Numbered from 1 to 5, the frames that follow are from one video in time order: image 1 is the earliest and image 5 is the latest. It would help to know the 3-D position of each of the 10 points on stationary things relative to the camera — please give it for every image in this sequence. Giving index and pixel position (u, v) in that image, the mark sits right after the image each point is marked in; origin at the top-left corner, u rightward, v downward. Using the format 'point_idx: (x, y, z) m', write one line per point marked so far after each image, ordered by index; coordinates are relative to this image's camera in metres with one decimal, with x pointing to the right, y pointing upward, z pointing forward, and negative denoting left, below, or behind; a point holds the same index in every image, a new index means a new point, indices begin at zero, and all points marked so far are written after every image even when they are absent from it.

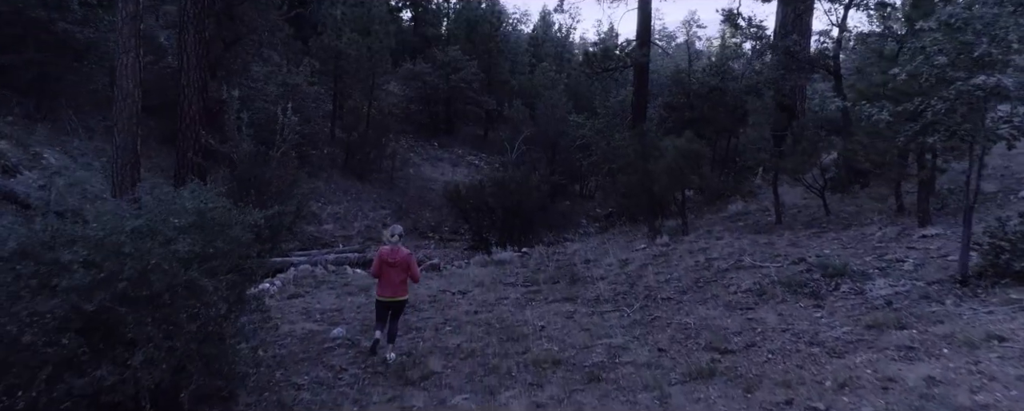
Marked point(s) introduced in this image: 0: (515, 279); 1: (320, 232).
0: (0.0, -0.9, +7.8) m
1: (-3.4, -0.5, +11.8) m
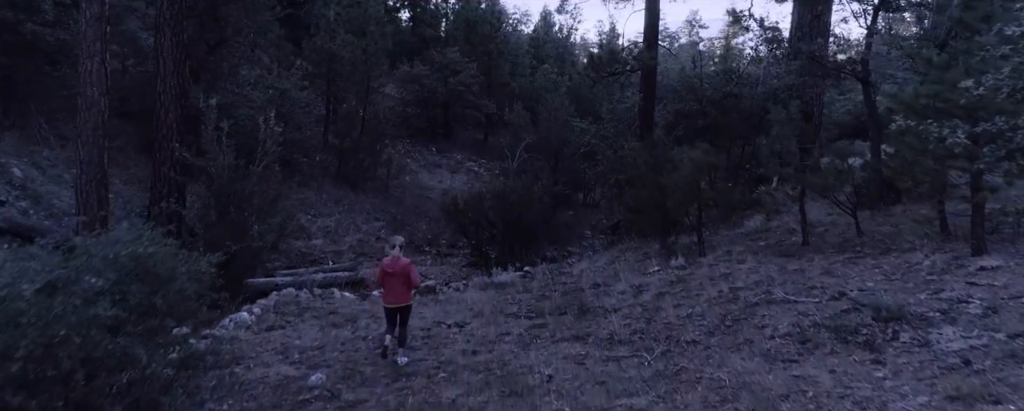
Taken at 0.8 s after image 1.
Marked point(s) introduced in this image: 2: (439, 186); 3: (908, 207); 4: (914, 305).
0: (+0.1, -1.1, +7.1) m
1: (-3.4, -0.7, +11.1) m
2: (-1.8, +0.5, +16.9) m
3: (+4.8, 0.0, +8.2) m
4: (+2.8, -0.7, +4.7) m
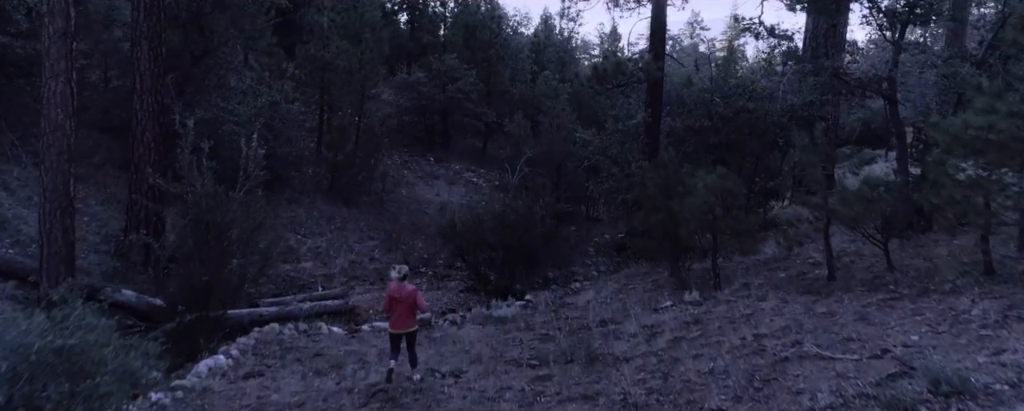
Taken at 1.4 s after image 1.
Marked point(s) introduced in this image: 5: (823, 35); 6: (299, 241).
0: (+0.1, -1.4, +6.5) m
1: (-3.4, -1.0, +10.5) m
2: (-1.8, +0.2, +16.3) m
3: (+4.8, -0.4, +7.6) m
4: (+2.8, -1.0, +4.1) m
5: (+4.6, +2.5, +9.9) m
6: (-3.7, -0.6, +11.5) m
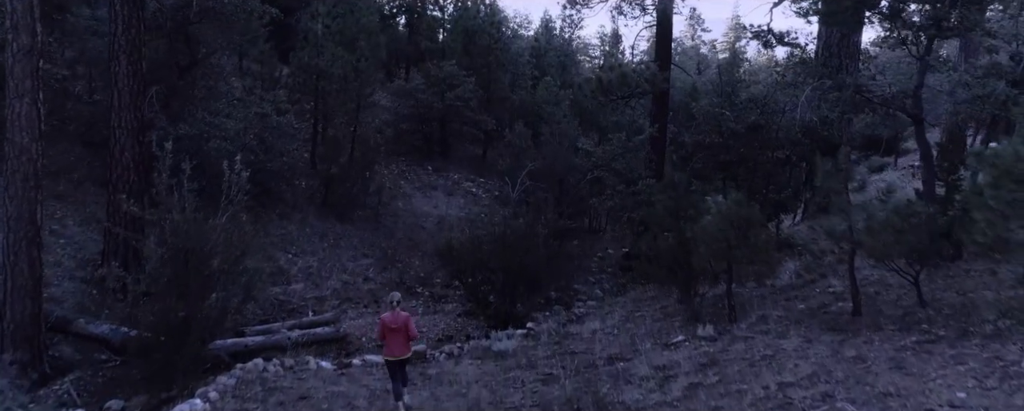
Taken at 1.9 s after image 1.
0: (+0.1, -1.7, +6.0) m
1: (-3.4, -1.3, +9.9) m
2: (-1.8, -0.1, +15.8) m
3: (+4.9, -0.6, +7.1) m
4: (+2.8, -1.3, +3.6) m
5: (+4.6, +2.2, +9.4) m
6: (-3.7, -0.9, +11.0) m
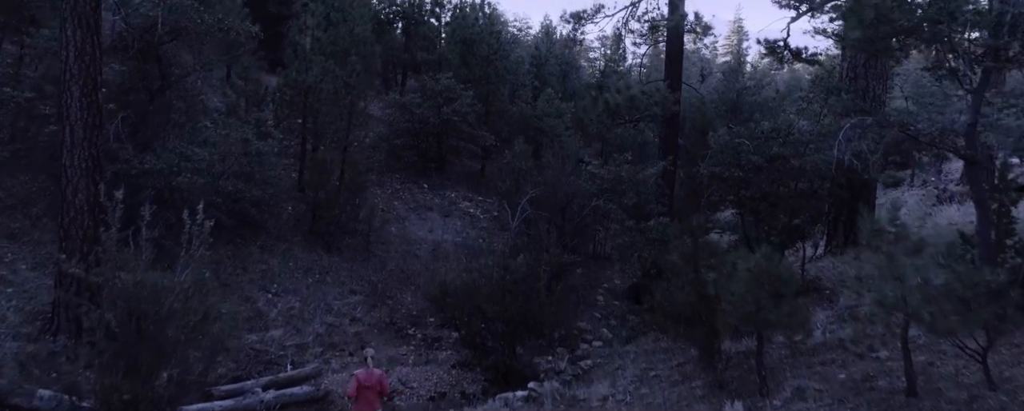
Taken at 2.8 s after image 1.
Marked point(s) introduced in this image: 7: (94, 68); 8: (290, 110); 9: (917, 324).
0: (+0.1, -2.2, +5.1) m
1: (-3.4, -1.9, +9.1) m
2: (-1.8, -0.7, +14.9) m
3: (+4.8, -1.2, +6.2) m
4: (+2.8, -1.8, +2.7) m
5: (+4.6, +1.7, +8.5) m
6: (-3.7, -1.4, +10.1) m
7: (-4.7, +1.5, +7.5) m
8: (-5.0, +2.2, +15.1) m
9: (+3.4, -0.9, +5.7) m
